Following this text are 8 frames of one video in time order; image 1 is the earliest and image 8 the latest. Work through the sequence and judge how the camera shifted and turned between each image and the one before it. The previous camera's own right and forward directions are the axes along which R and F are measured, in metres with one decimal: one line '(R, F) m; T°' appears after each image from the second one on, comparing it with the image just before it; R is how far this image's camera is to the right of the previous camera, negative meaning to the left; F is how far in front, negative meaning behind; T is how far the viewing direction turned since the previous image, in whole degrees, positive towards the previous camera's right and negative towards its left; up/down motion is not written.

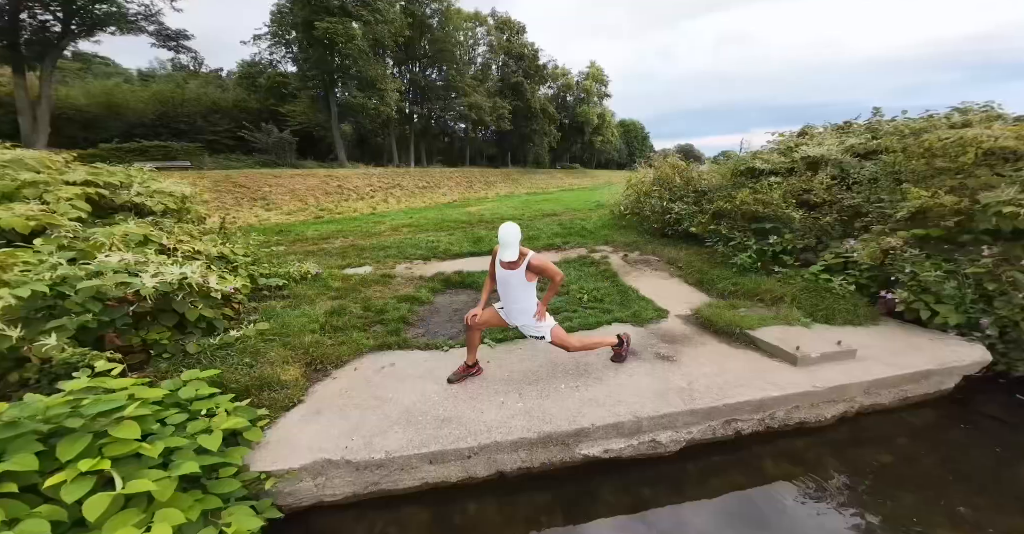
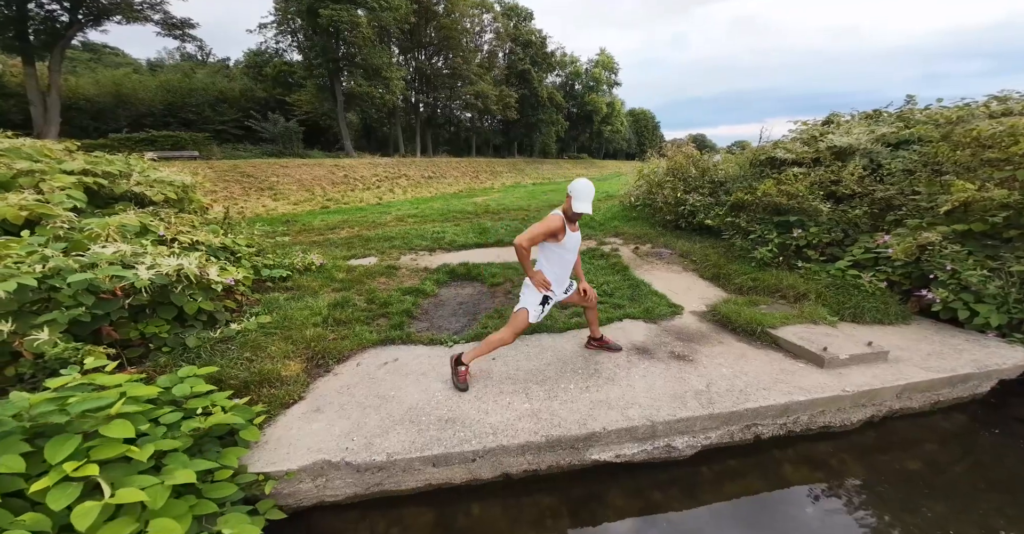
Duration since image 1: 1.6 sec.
(0.0, +0.1) m; -1°
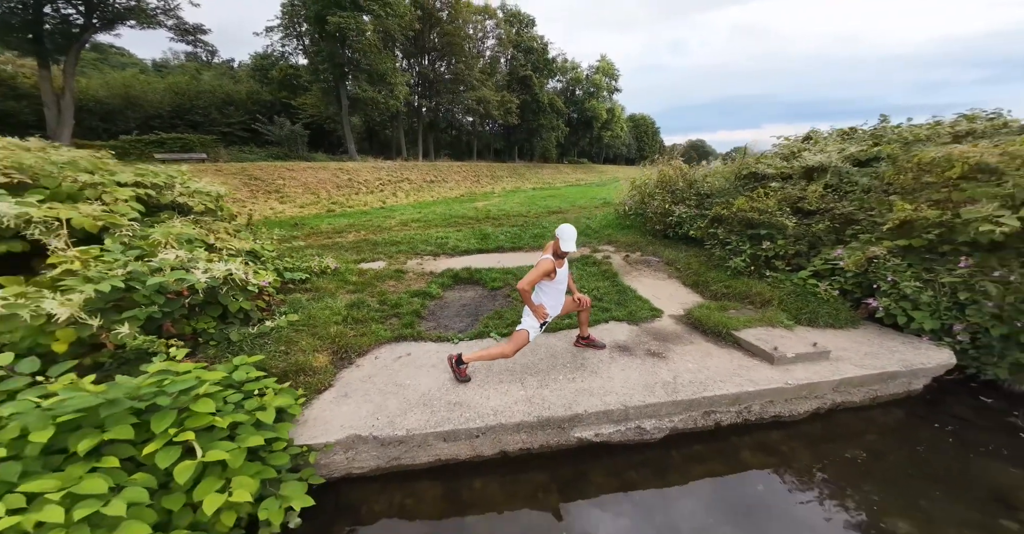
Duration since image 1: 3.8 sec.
(0.0, -0.4) m; 0°
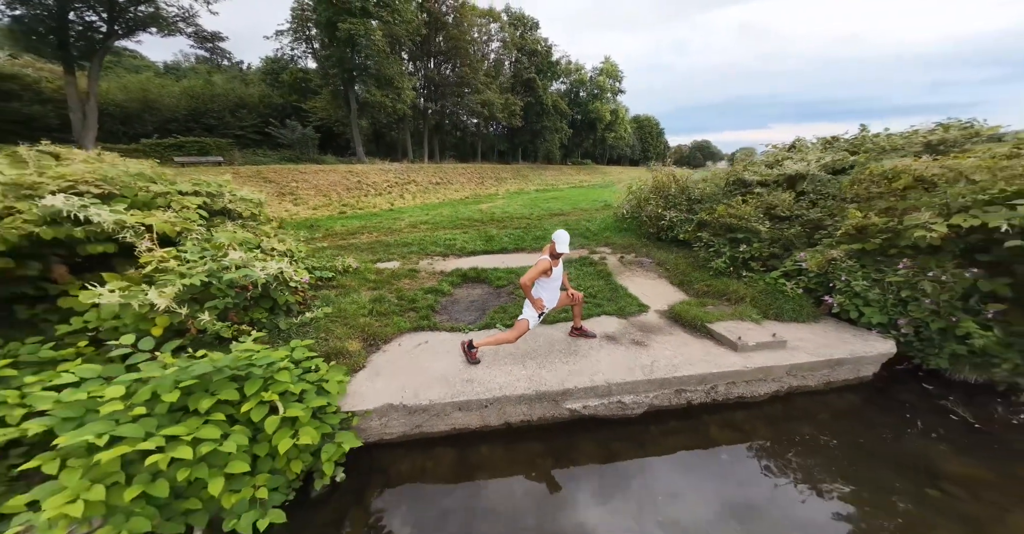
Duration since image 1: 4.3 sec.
(0.0, -0.5) m; -1°
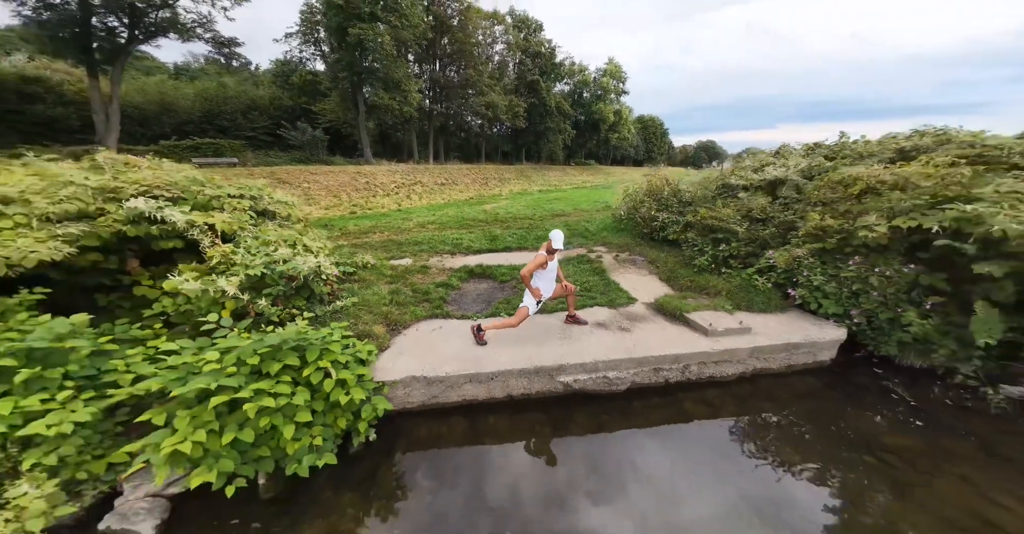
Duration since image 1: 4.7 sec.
(0.0, -0.6) m; 0°
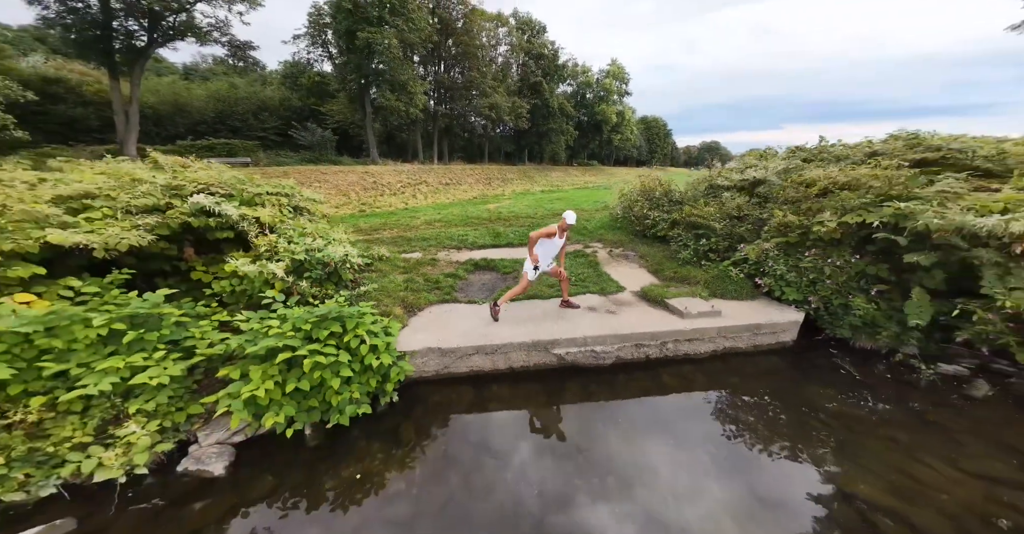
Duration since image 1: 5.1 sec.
(0.0, -0.6) m; 0°
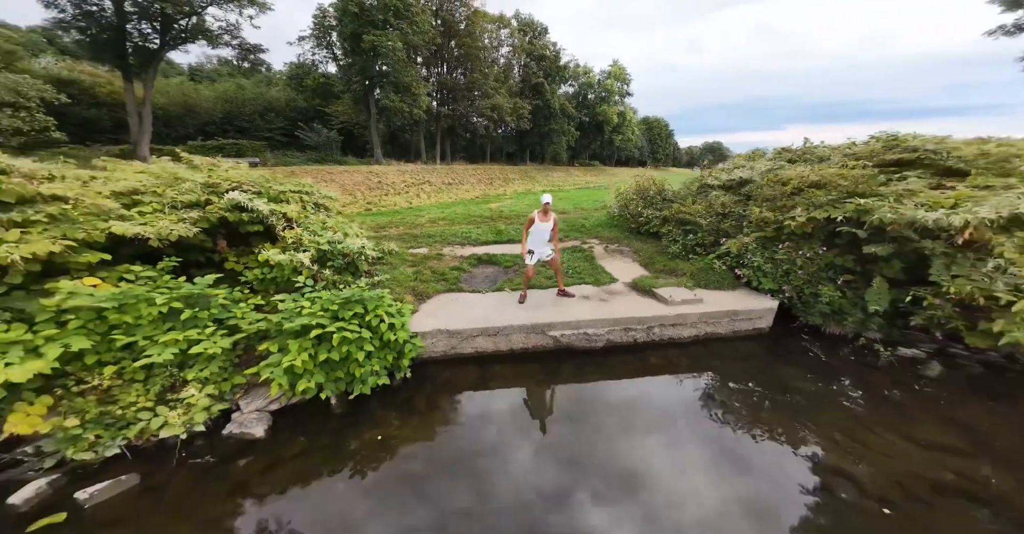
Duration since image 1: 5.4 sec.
(0.0, -0.5) m; 0°
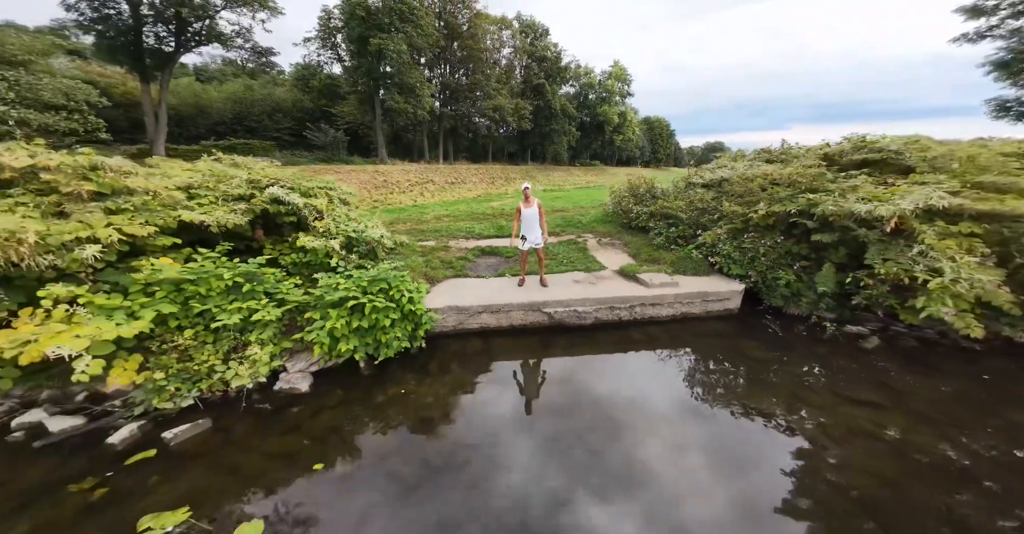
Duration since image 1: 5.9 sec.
(0.0, -0.7) m; 0°
